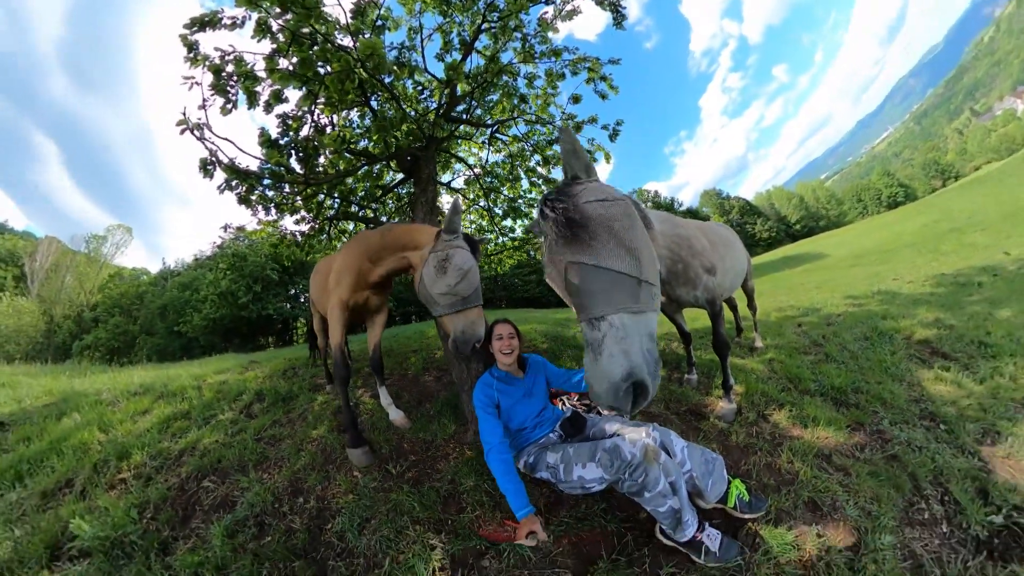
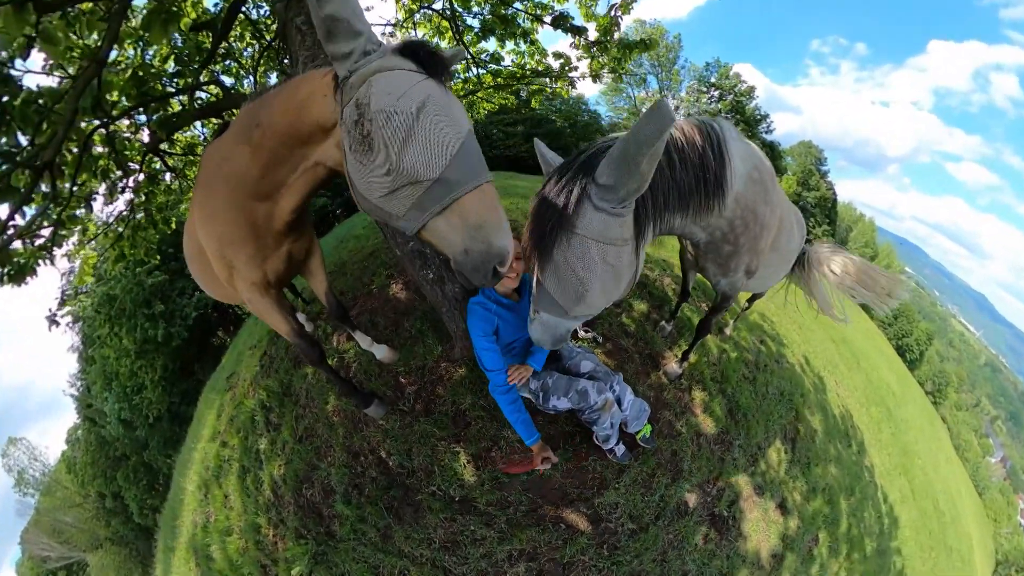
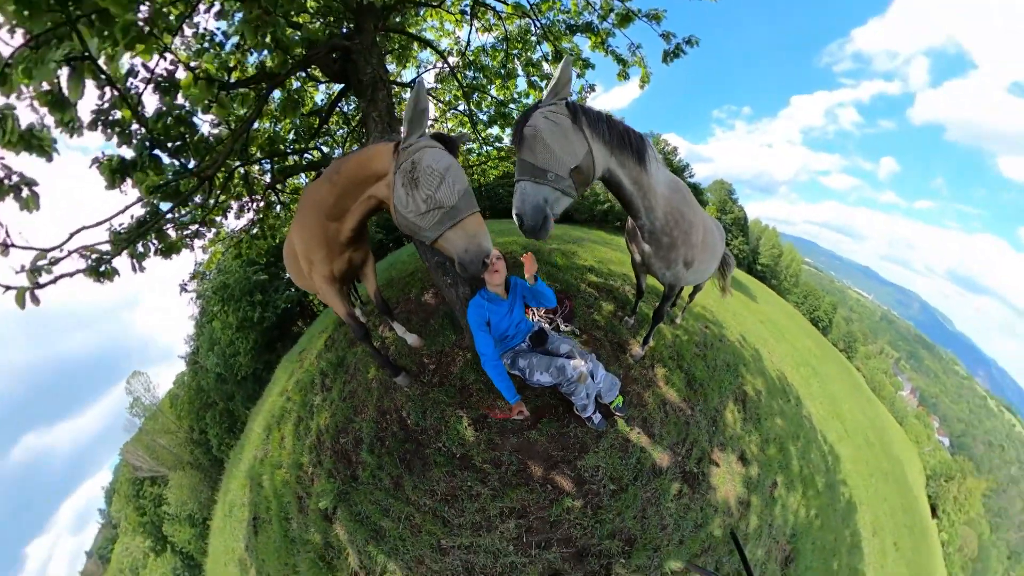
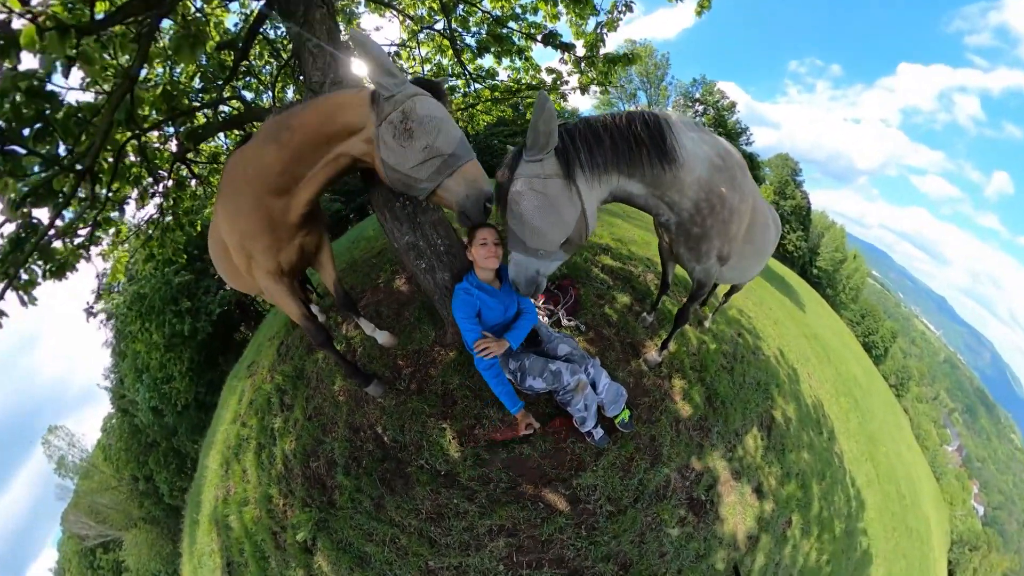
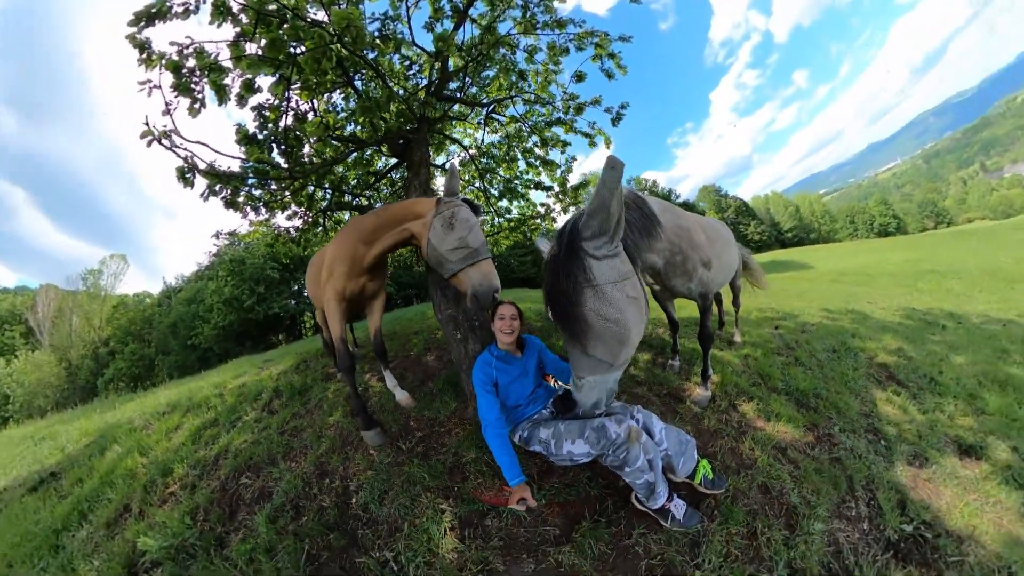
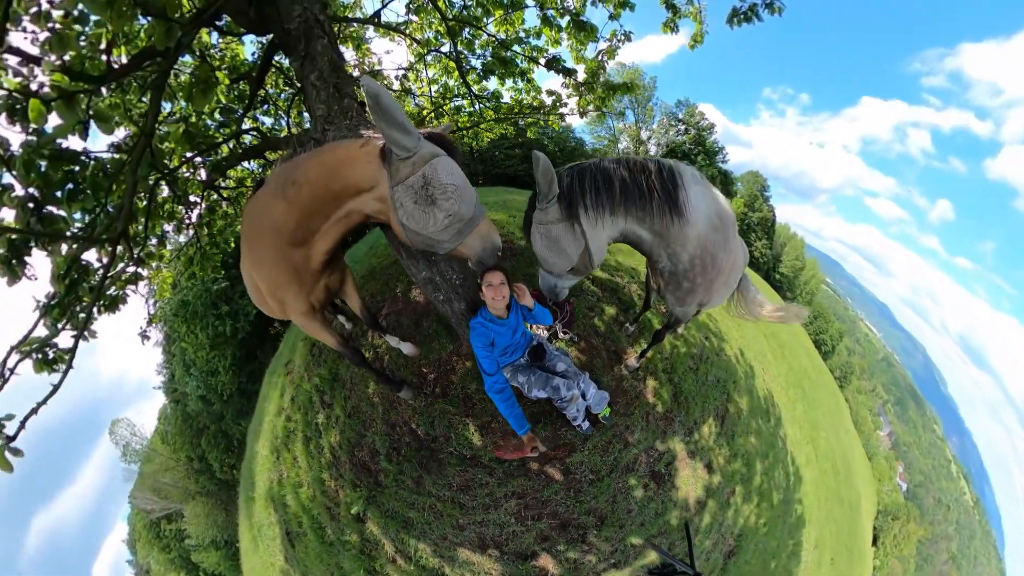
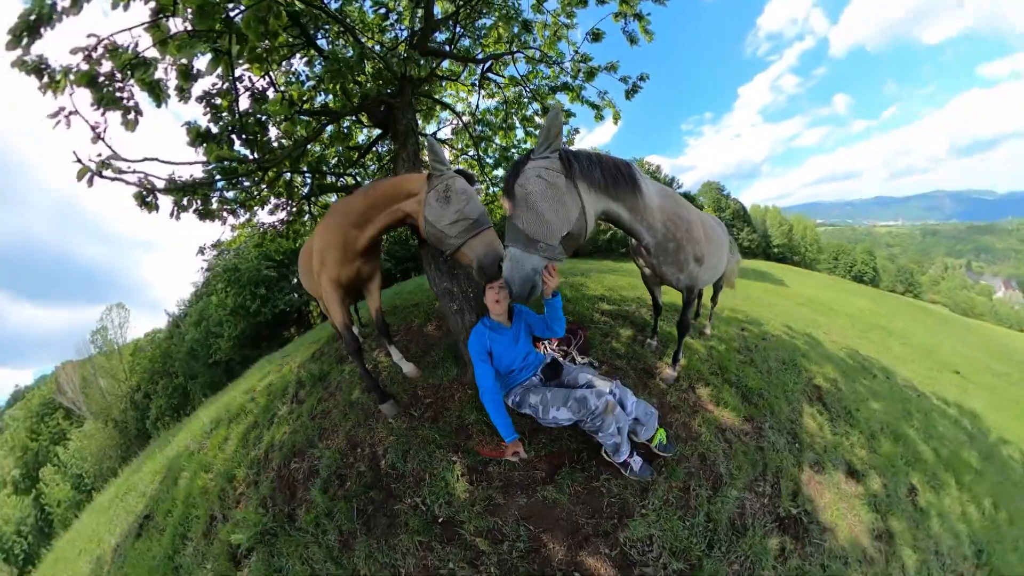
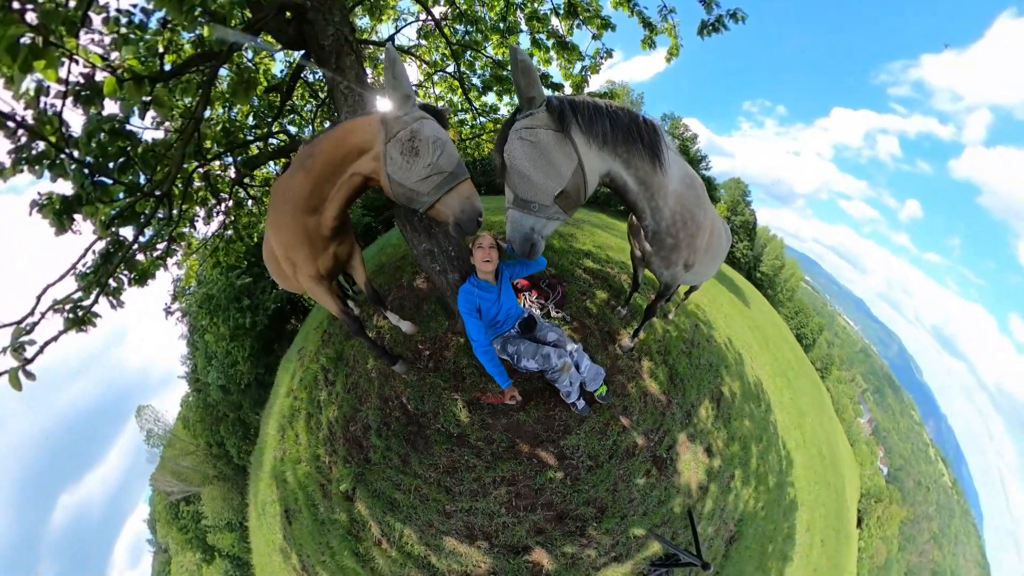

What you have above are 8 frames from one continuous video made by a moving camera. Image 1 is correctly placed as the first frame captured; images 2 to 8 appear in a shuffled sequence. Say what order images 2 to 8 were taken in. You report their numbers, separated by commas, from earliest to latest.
5, 7, 3, 8, 6, 4, 2
